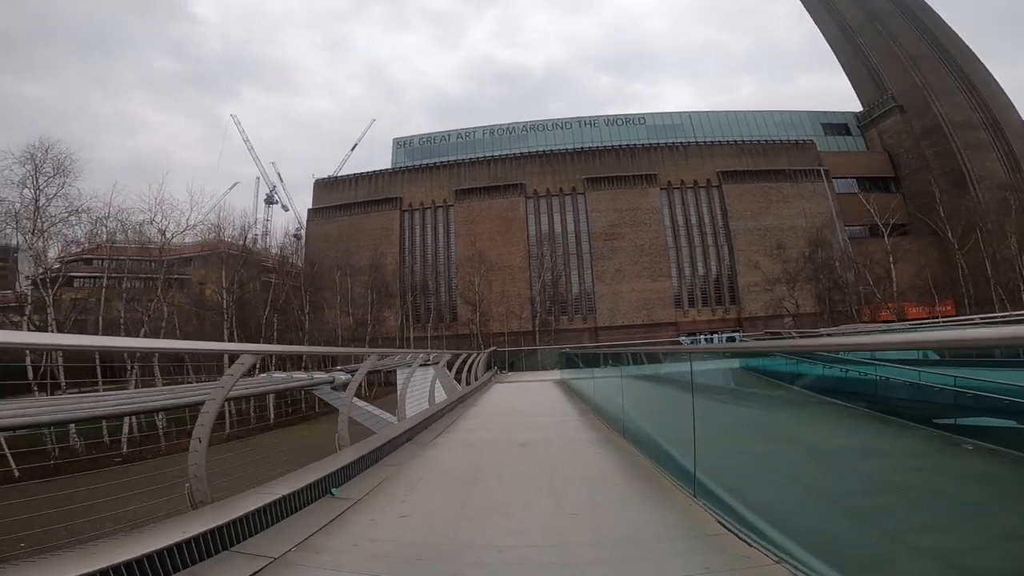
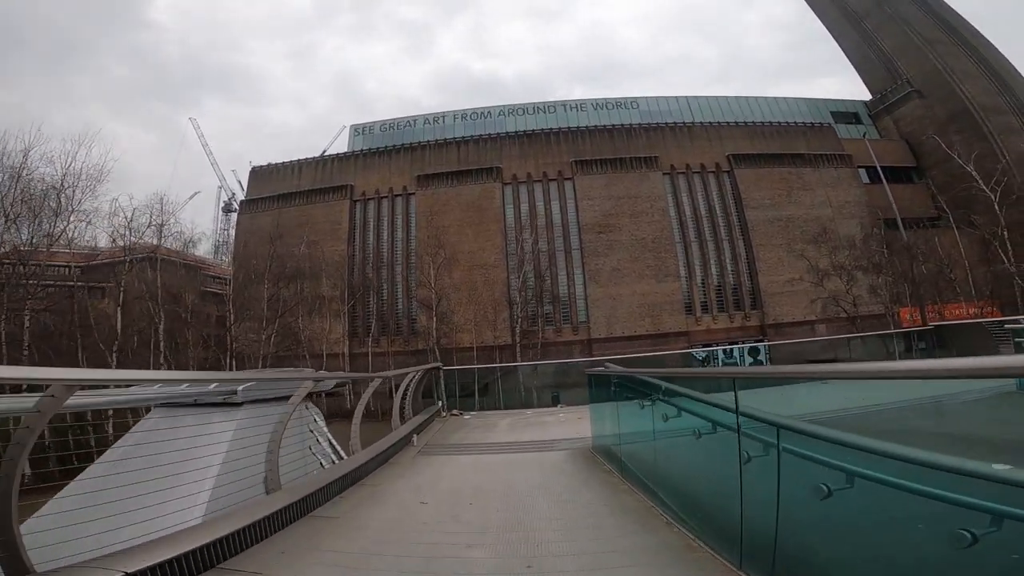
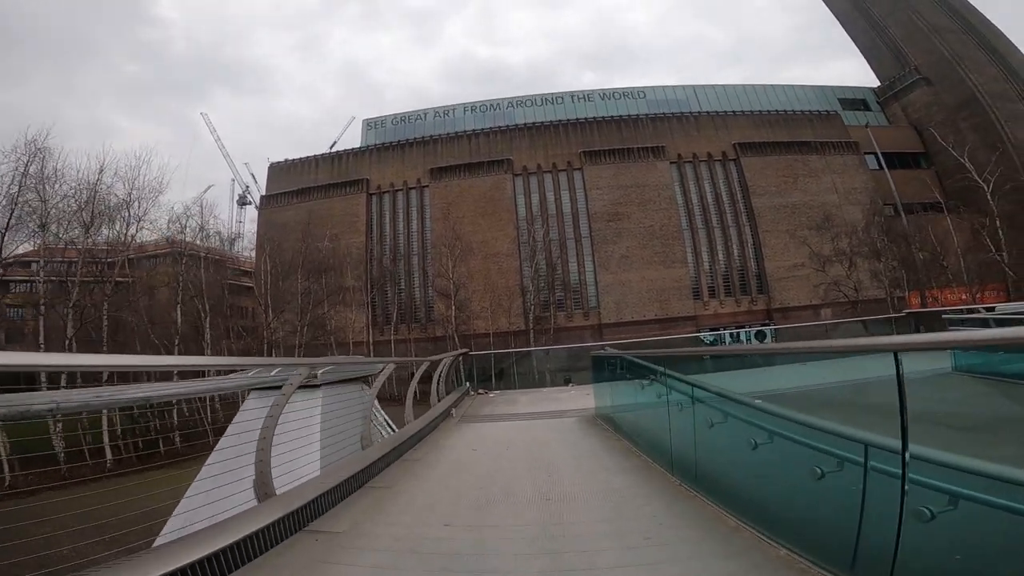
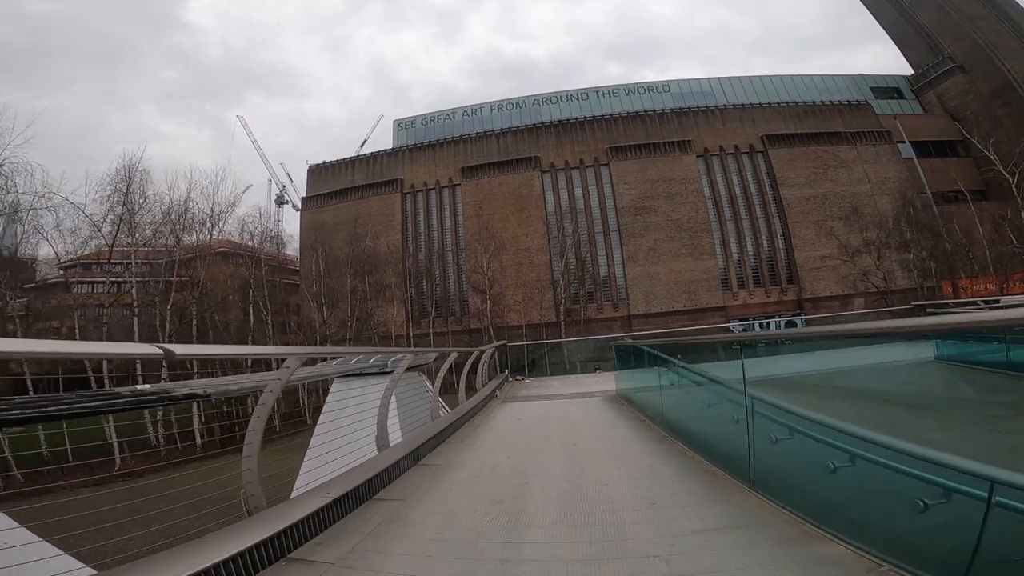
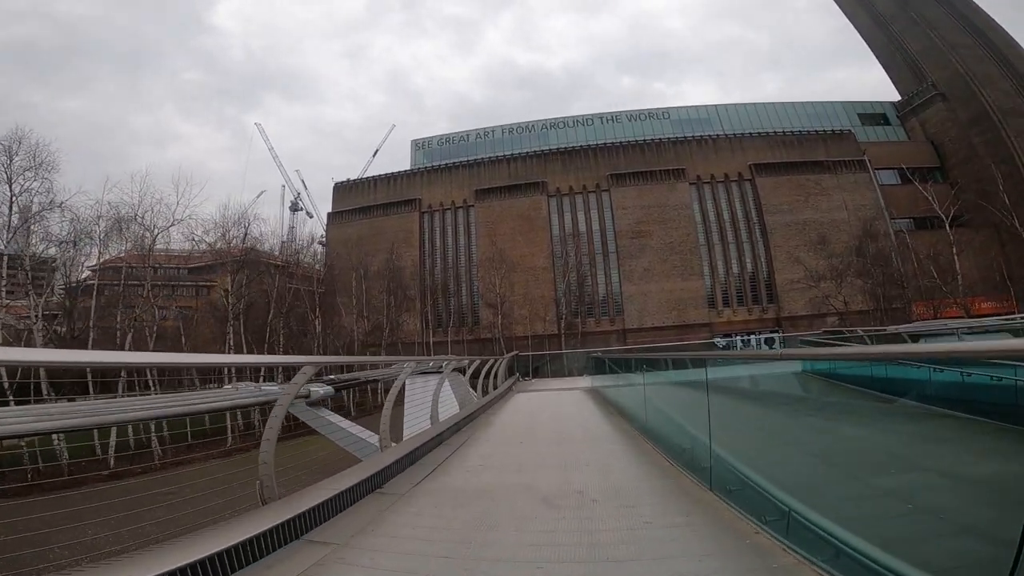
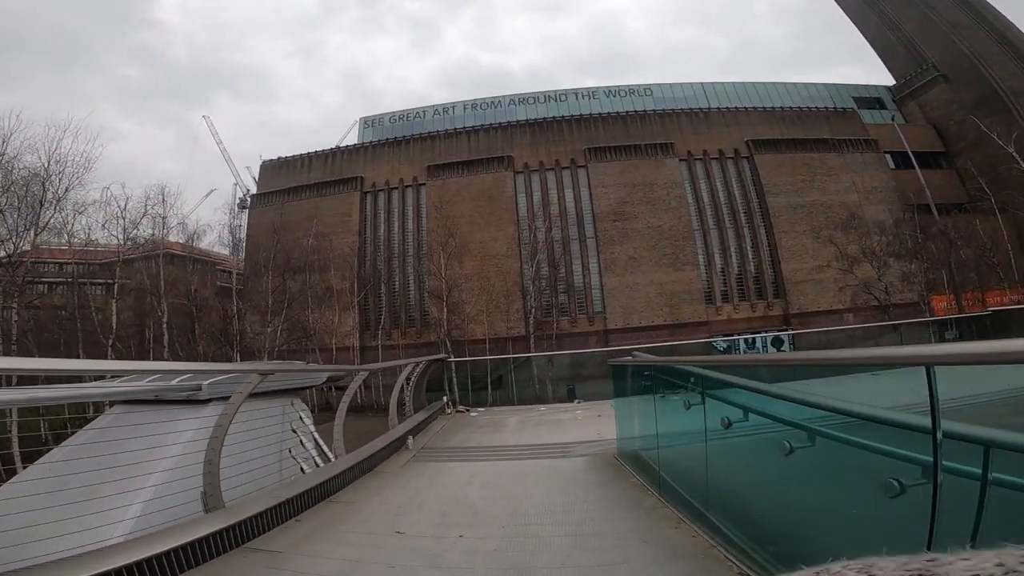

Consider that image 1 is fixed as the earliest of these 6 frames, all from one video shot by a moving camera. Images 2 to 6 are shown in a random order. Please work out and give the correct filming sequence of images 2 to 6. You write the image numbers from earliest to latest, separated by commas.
5, 4, 3, 2, 6
